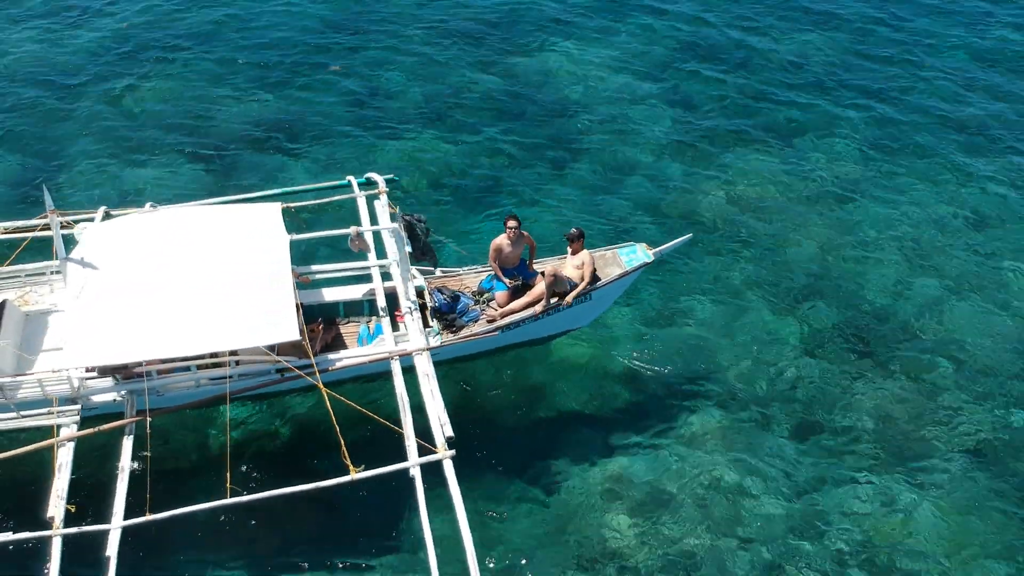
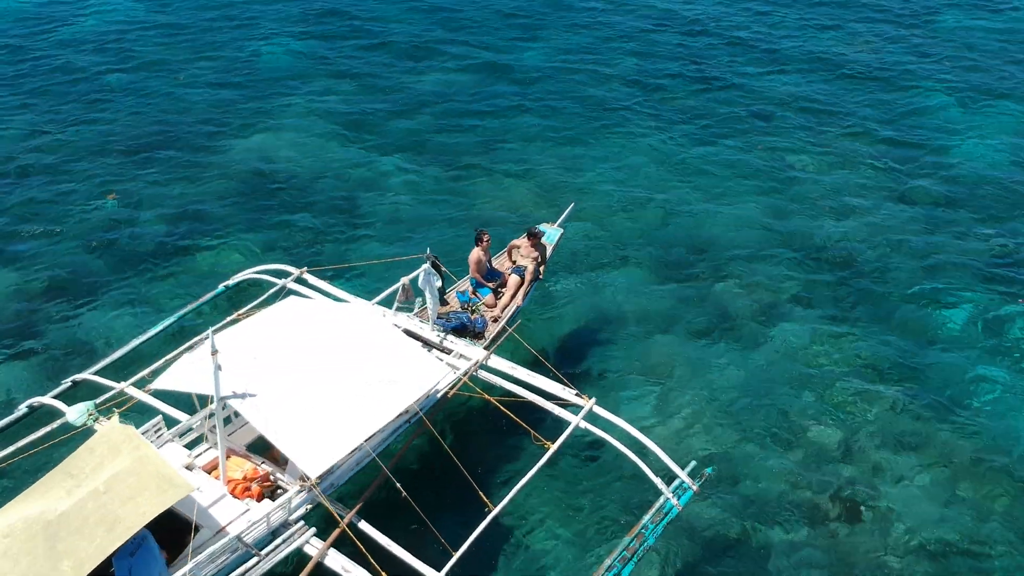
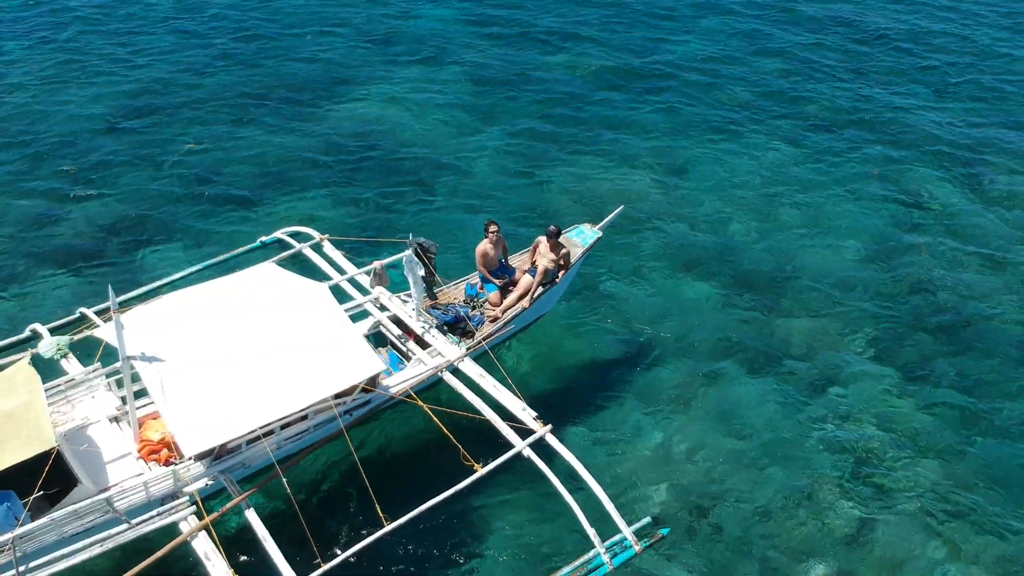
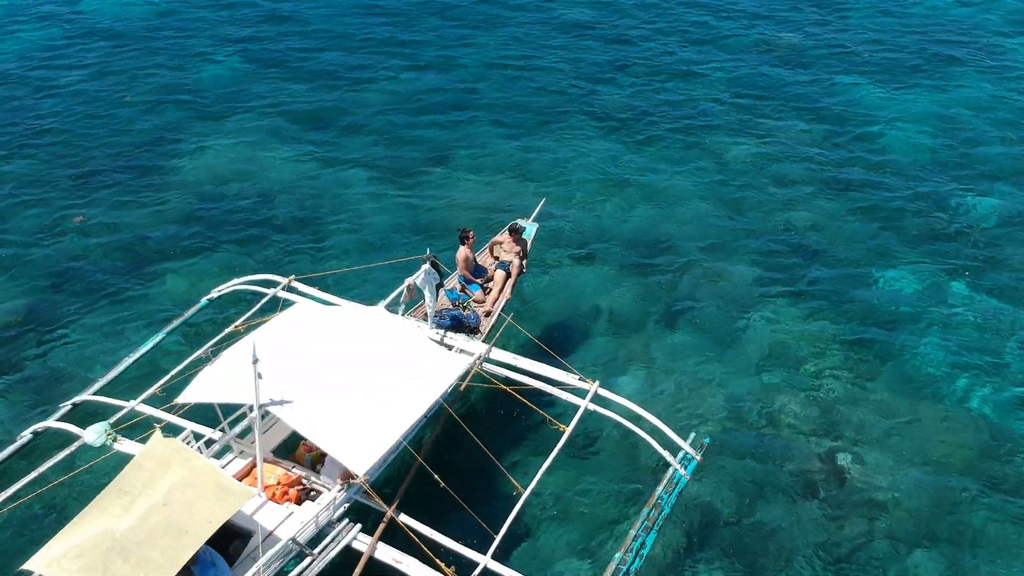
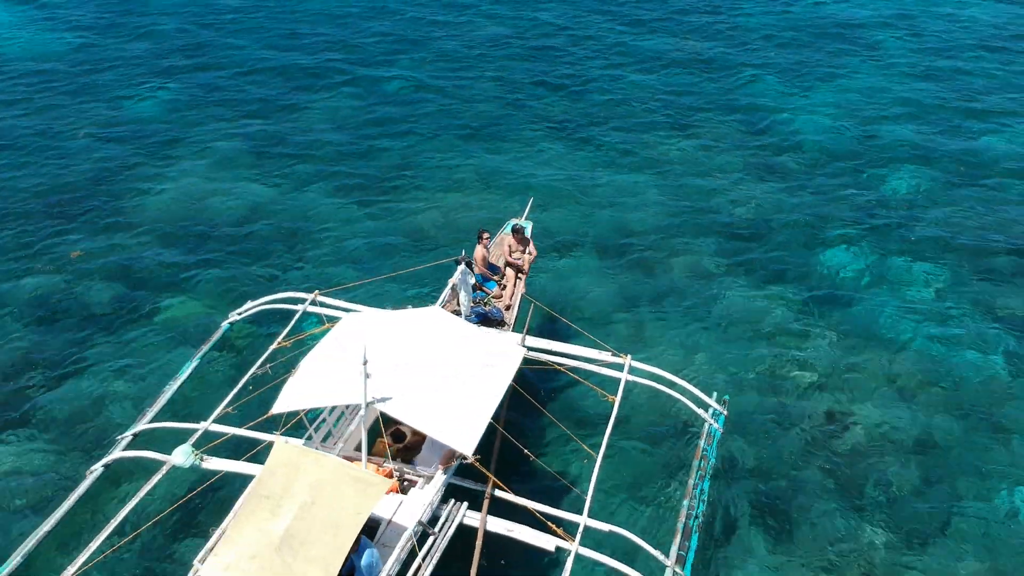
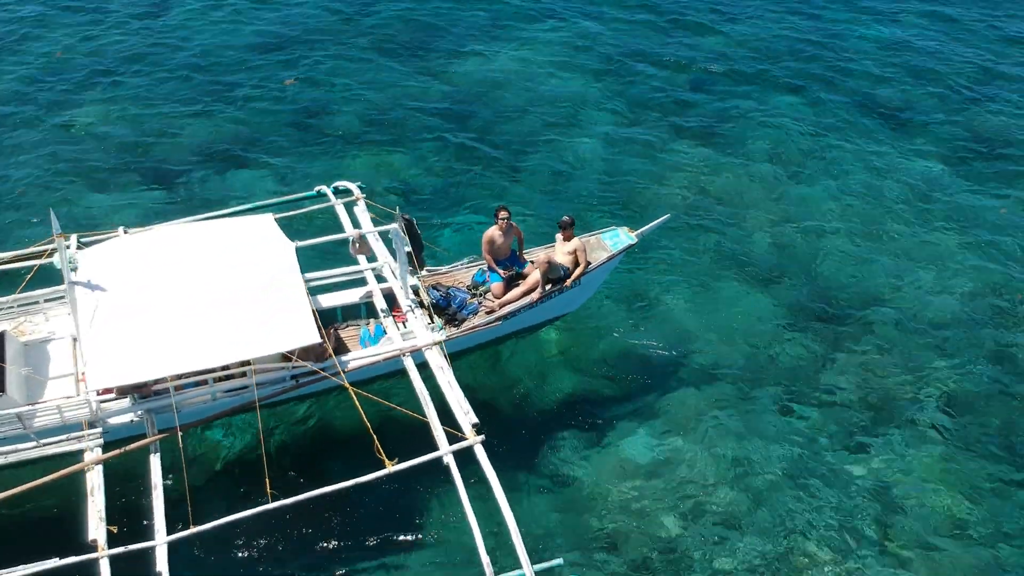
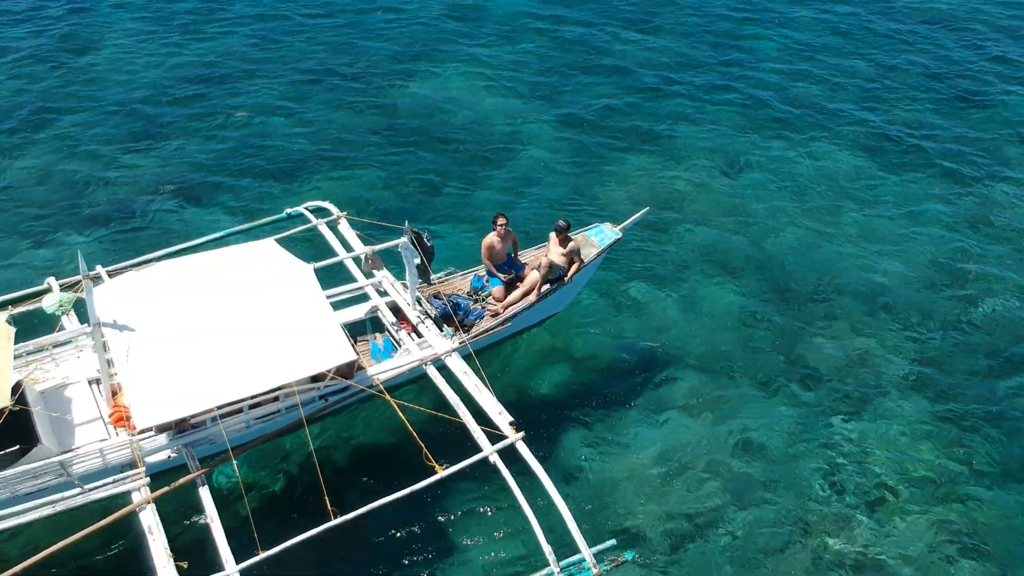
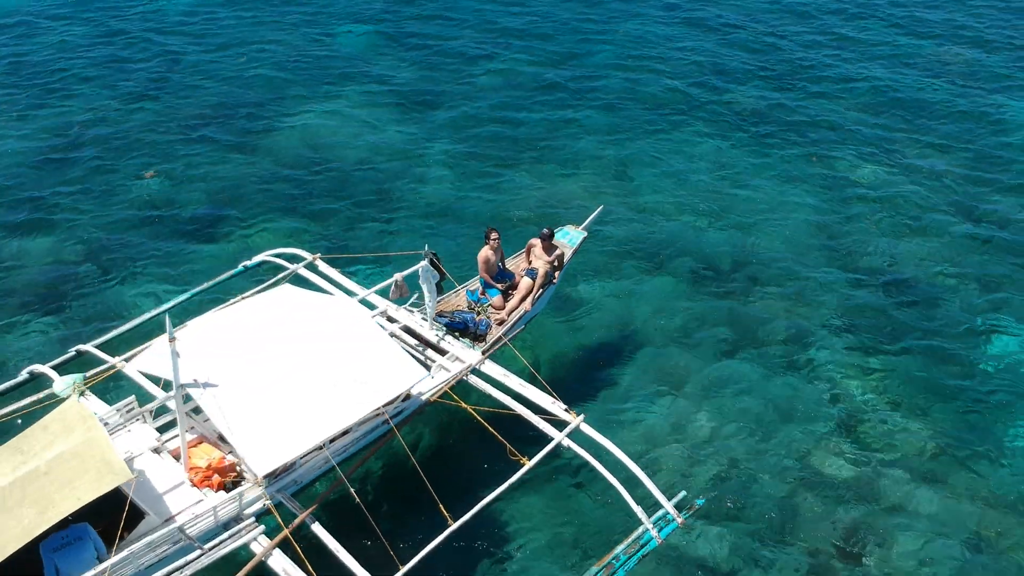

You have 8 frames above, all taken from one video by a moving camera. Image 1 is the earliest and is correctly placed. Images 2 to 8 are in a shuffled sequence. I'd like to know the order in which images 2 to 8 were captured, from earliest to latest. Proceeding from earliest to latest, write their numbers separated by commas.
6, 7, 3, 8, 2, 4, 5
